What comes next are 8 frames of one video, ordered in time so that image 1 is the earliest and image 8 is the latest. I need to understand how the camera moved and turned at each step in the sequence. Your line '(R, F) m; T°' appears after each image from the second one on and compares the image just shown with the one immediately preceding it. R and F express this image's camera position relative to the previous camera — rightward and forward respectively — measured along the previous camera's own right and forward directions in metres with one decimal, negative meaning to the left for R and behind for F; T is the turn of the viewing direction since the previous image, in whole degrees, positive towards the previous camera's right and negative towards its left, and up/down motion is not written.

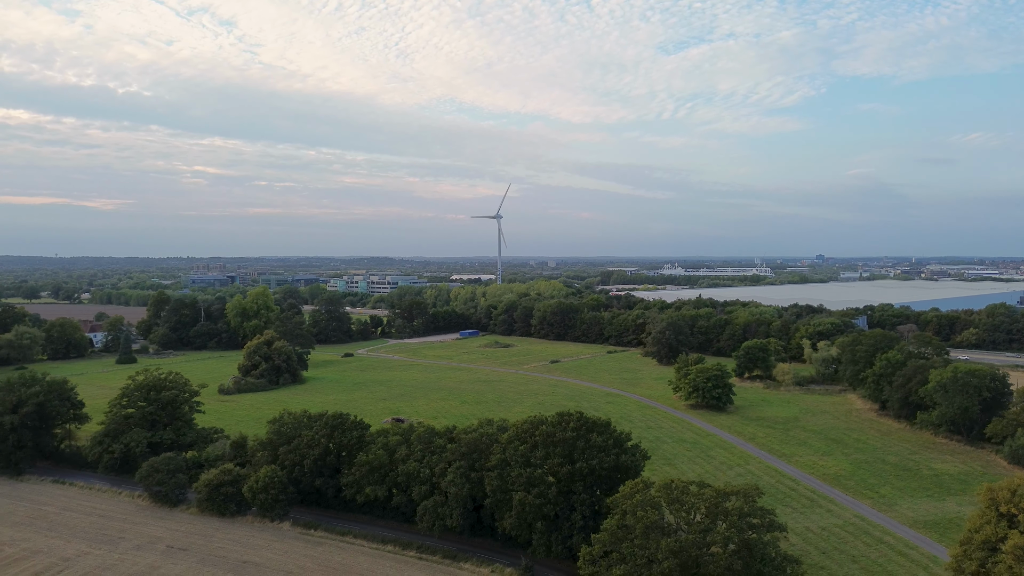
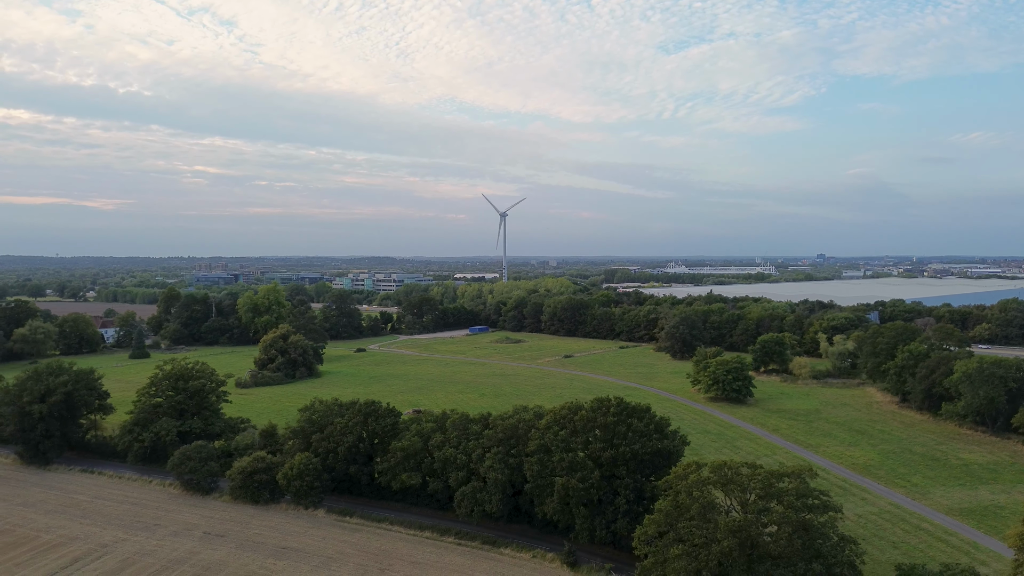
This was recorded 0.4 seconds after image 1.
(-1.3, +0.1) m; 0°
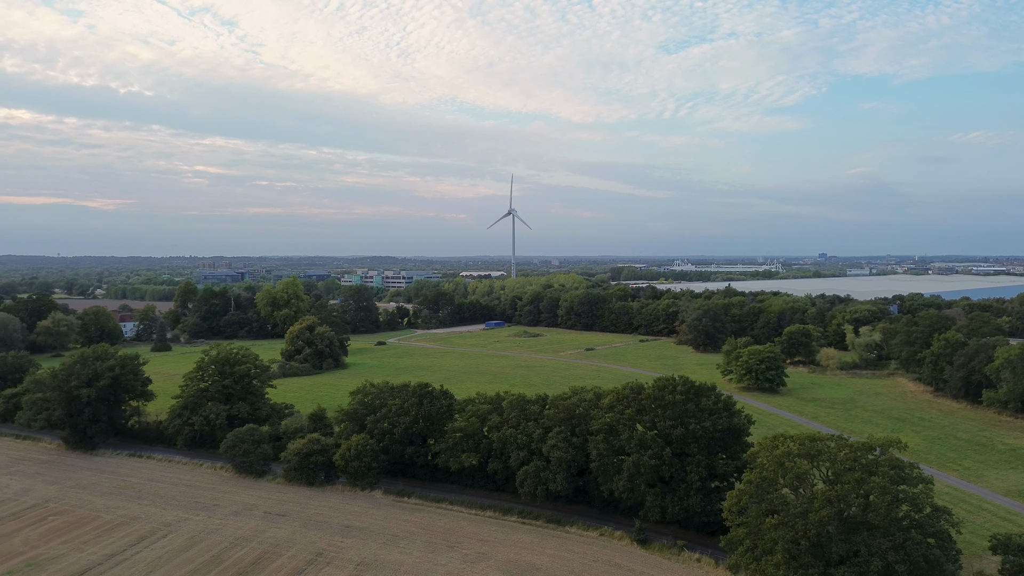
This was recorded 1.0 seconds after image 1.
(-2.1, 0.0) m; 0°
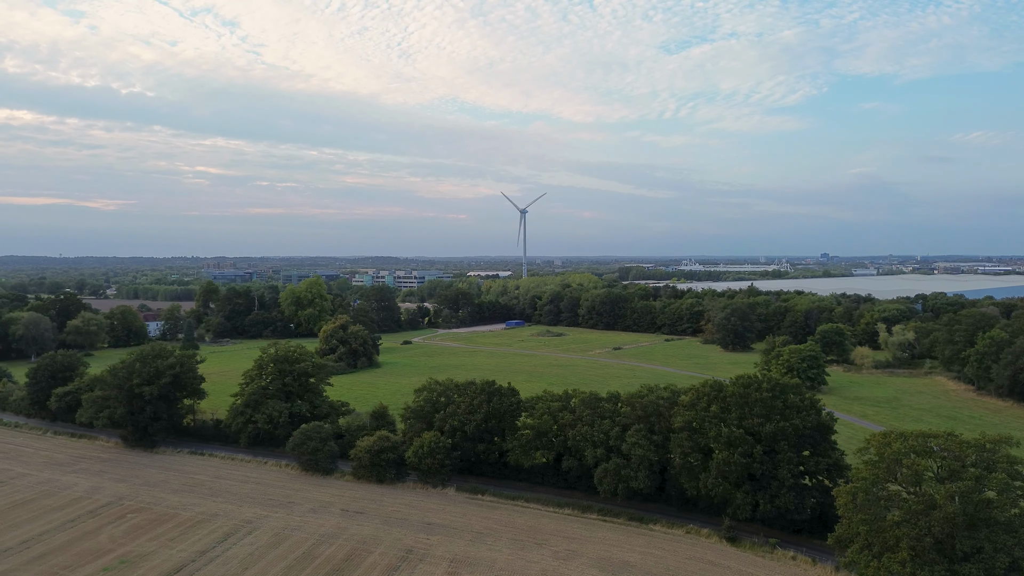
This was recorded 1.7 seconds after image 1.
(-2.6, 0.0) m; 0°
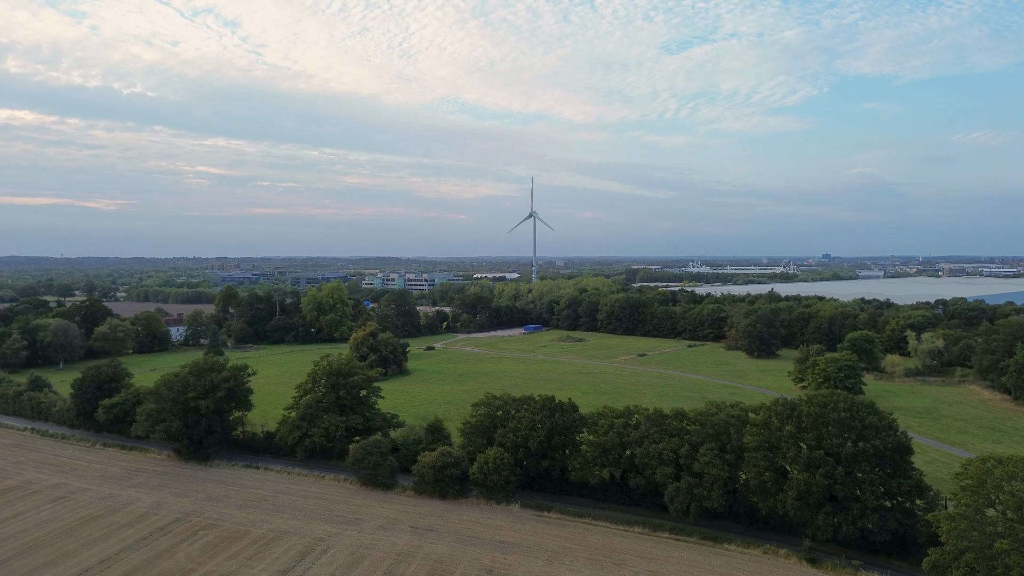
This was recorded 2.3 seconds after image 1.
(-2.4, 0.0) m; 0°
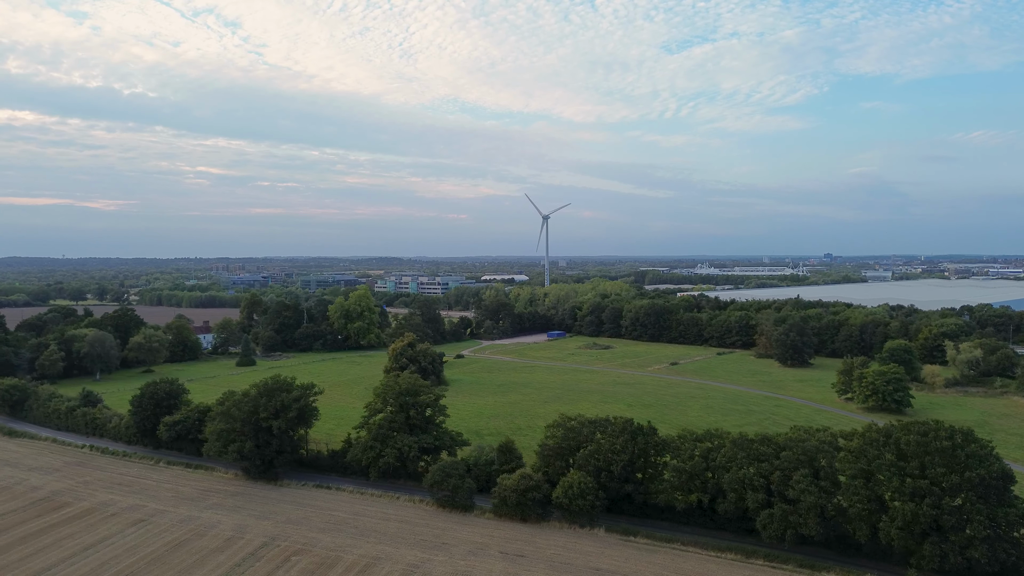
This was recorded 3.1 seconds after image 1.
(-3.1, 0.0) m; 0°
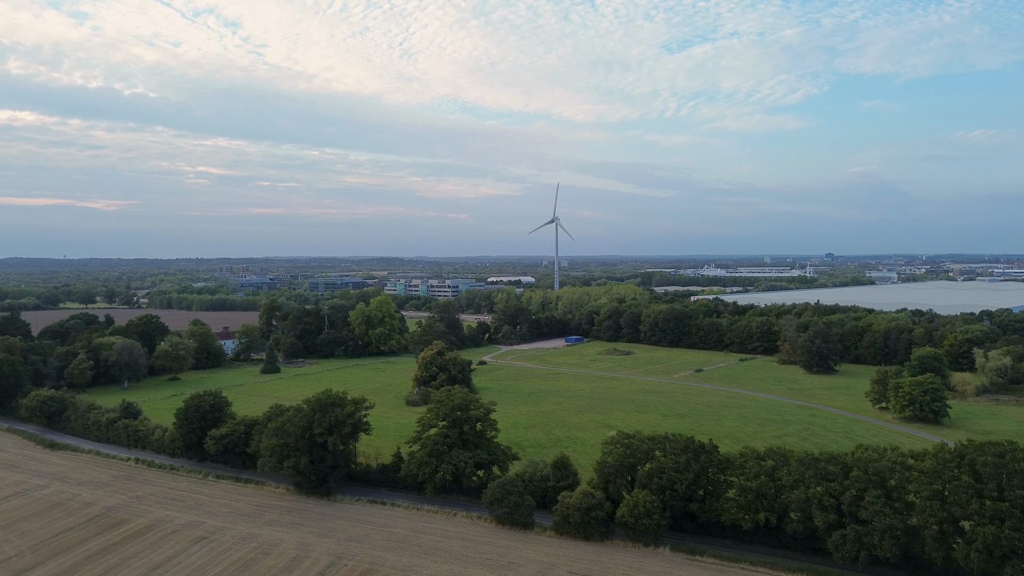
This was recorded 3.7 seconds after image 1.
(-2.4, 0.0) m; 0°
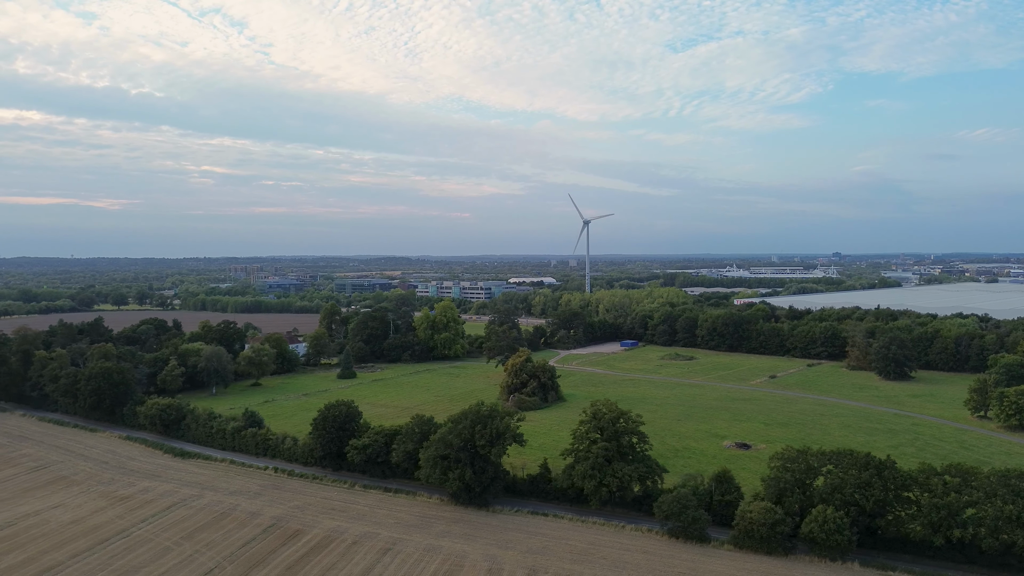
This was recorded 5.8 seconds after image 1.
(-7.0, -0.5) m; 0°
